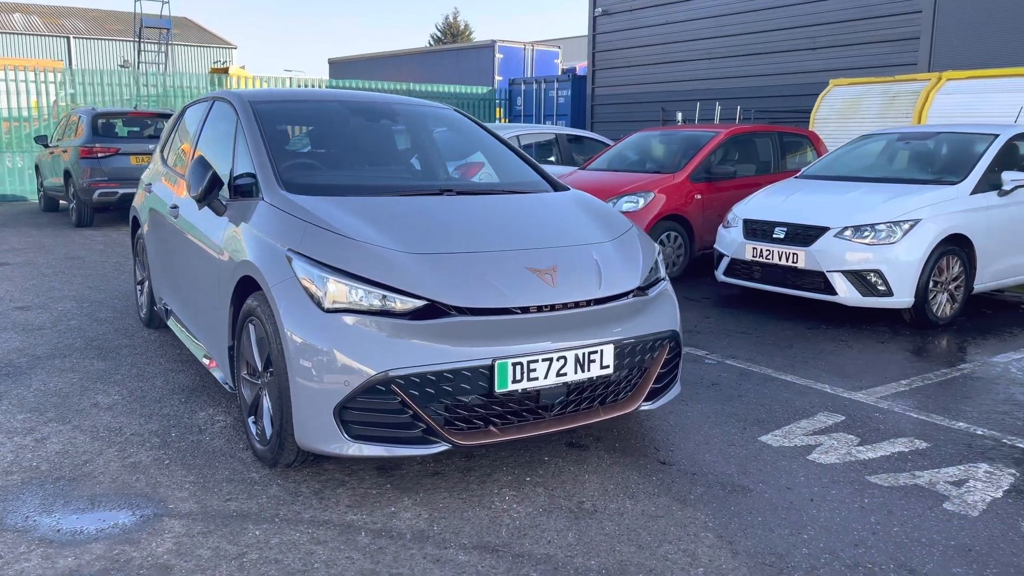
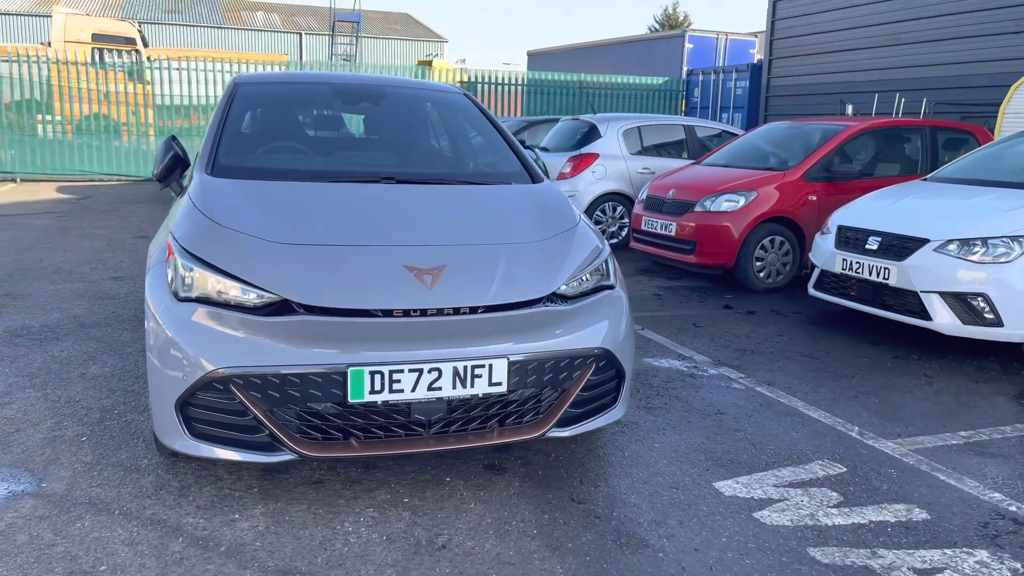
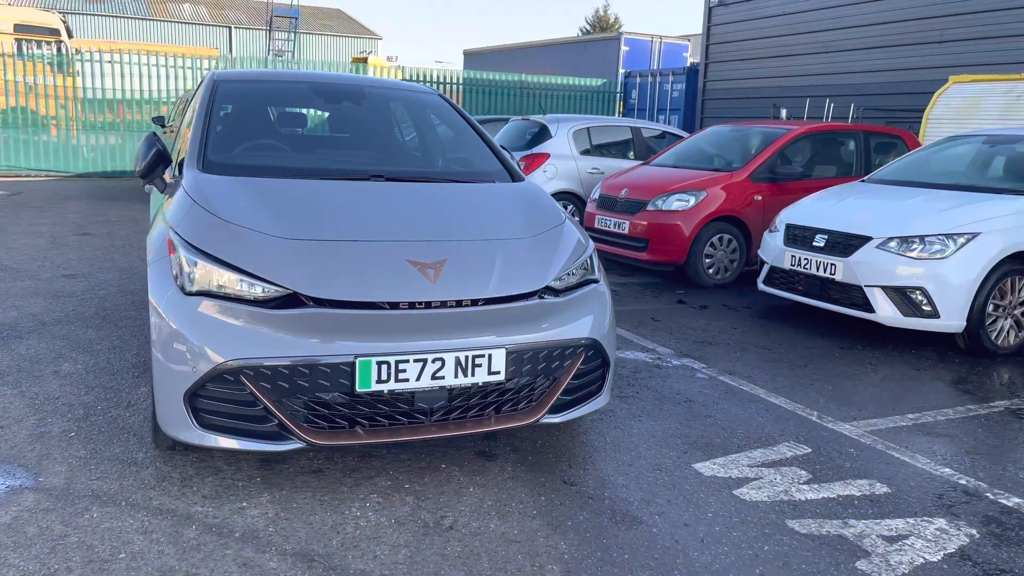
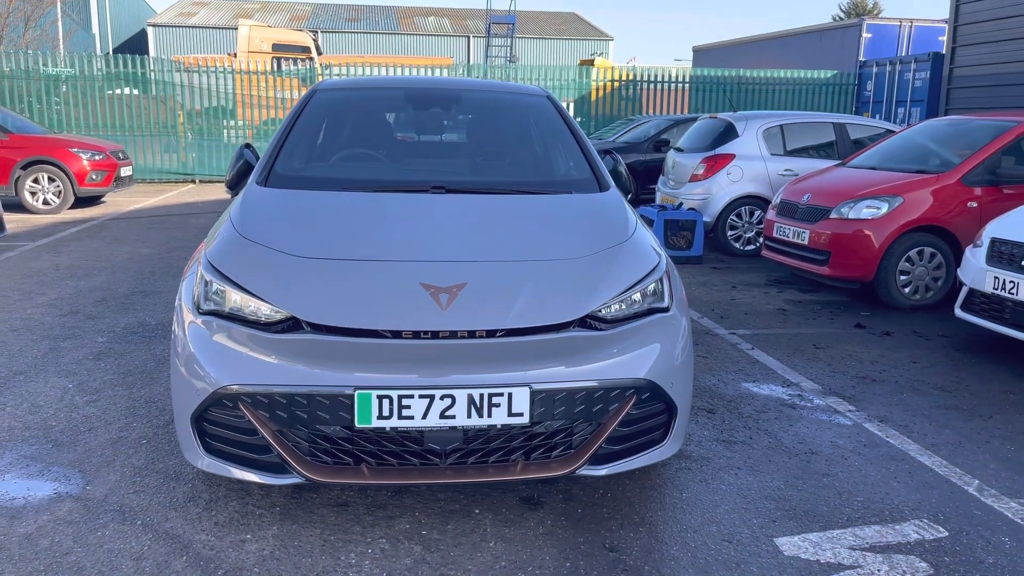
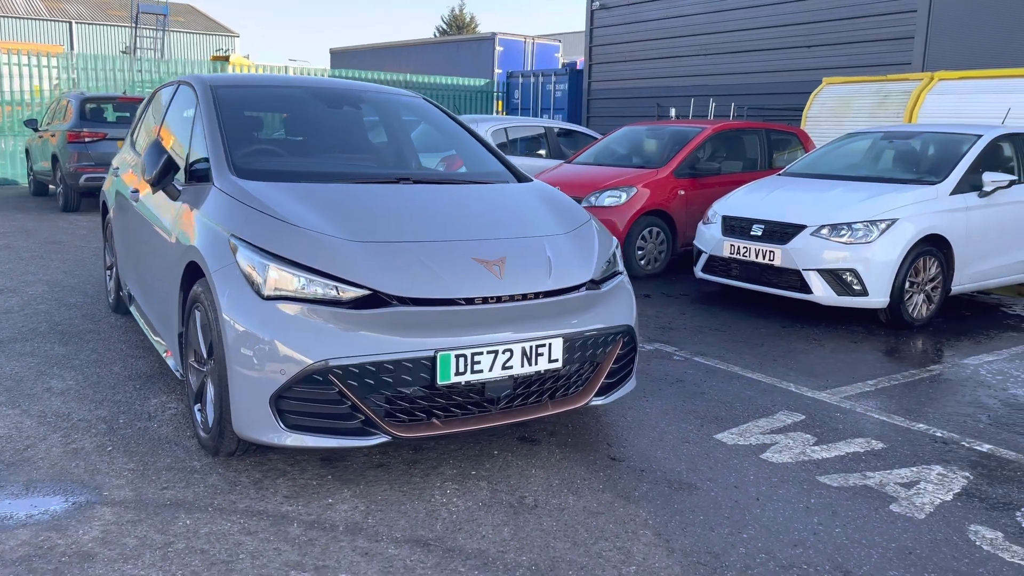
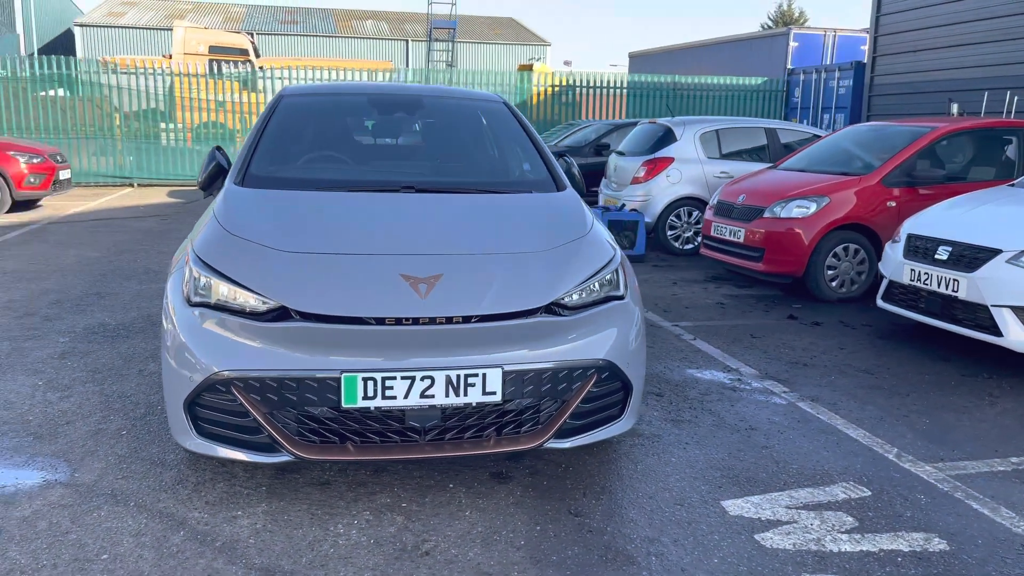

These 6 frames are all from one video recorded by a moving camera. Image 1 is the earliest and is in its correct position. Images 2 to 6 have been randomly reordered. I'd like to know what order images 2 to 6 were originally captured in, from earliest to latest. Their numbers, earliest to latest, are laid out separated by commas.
5, 3, 2, 6, 4
